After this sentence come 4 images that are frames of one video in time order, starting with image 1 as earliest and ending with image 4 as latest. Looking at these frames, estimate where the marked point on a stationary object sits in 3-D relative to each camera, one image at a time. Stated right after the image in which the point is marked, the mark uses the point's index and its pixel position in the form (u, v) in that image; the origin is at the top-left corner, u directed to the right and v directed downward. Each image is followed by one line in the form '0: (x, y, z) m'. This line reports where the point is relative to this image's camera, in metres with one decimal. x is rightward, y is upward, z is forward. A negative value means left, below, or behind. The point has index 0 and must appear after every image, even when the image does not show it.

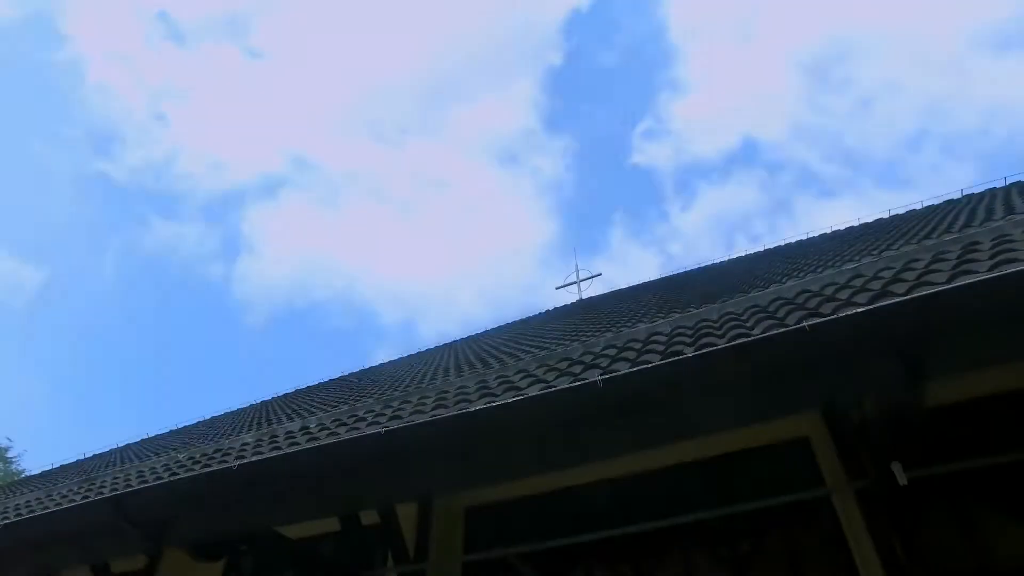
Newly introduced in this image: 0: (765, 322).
0: (+1.0, -0.1, +2.6) m
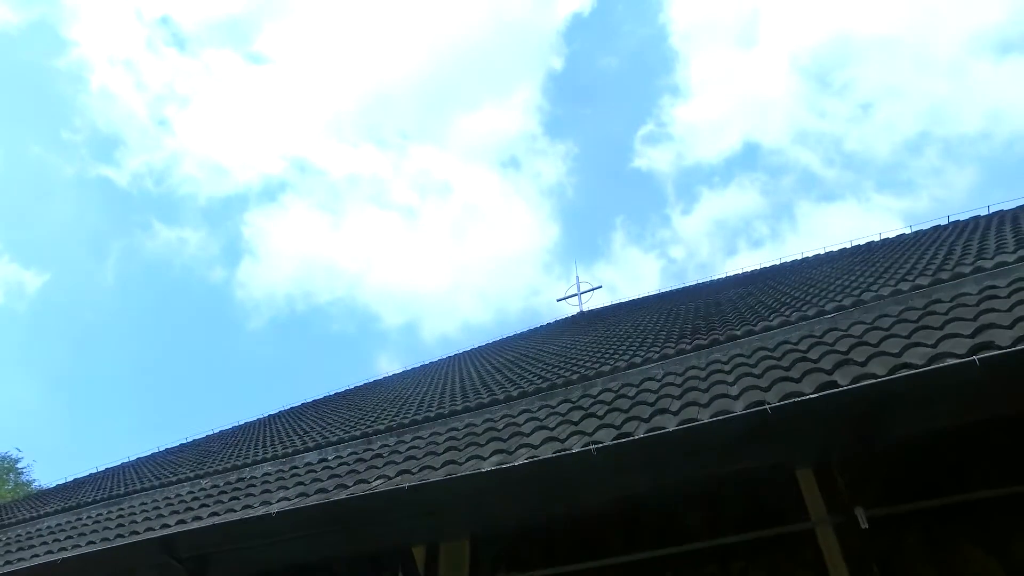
0: (+1.0, -0.4, +2.9) m
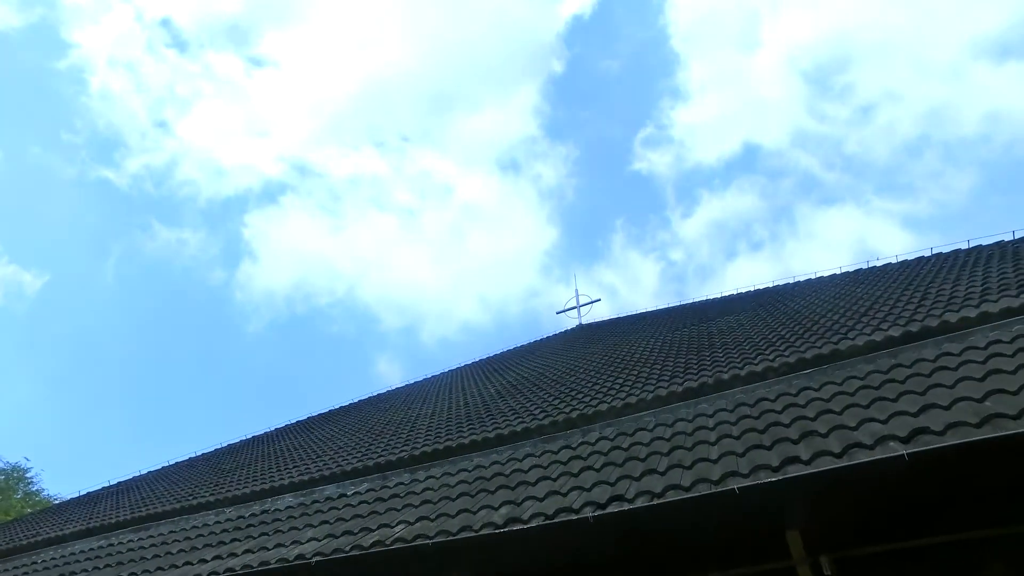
0: (+1.0, -0.7, +3.3) m
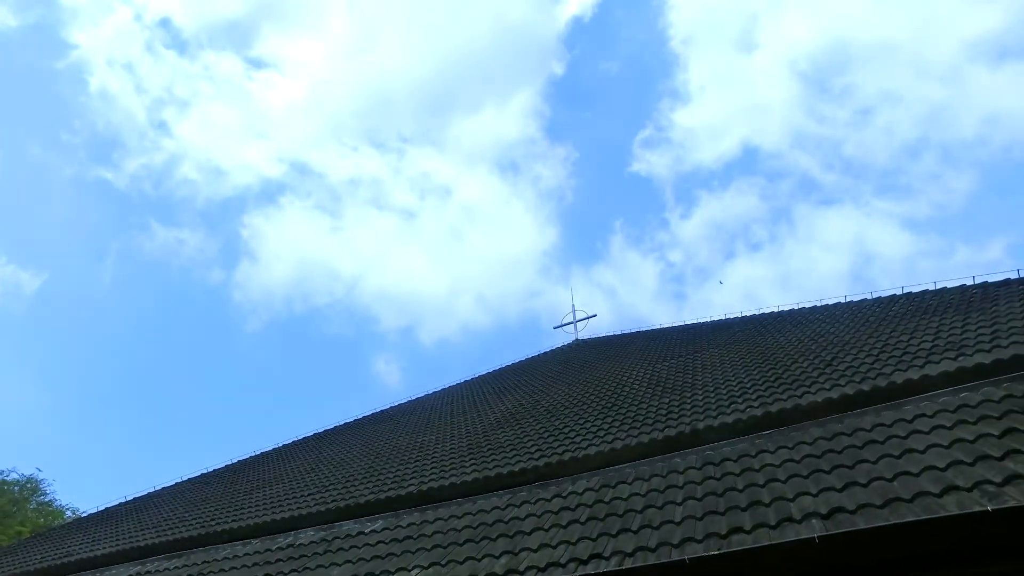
0: (+1.0, -1.2, +4.0) m
